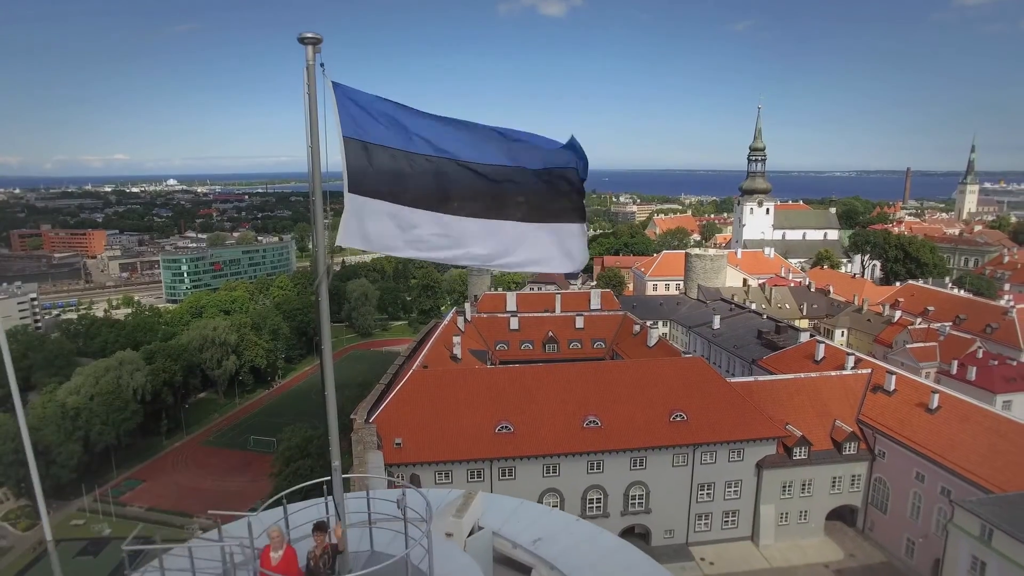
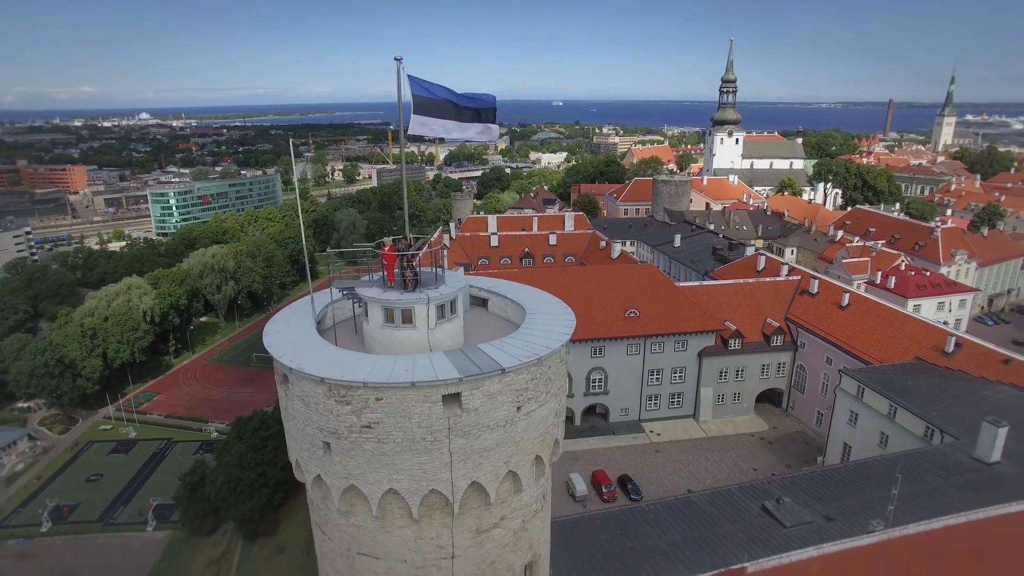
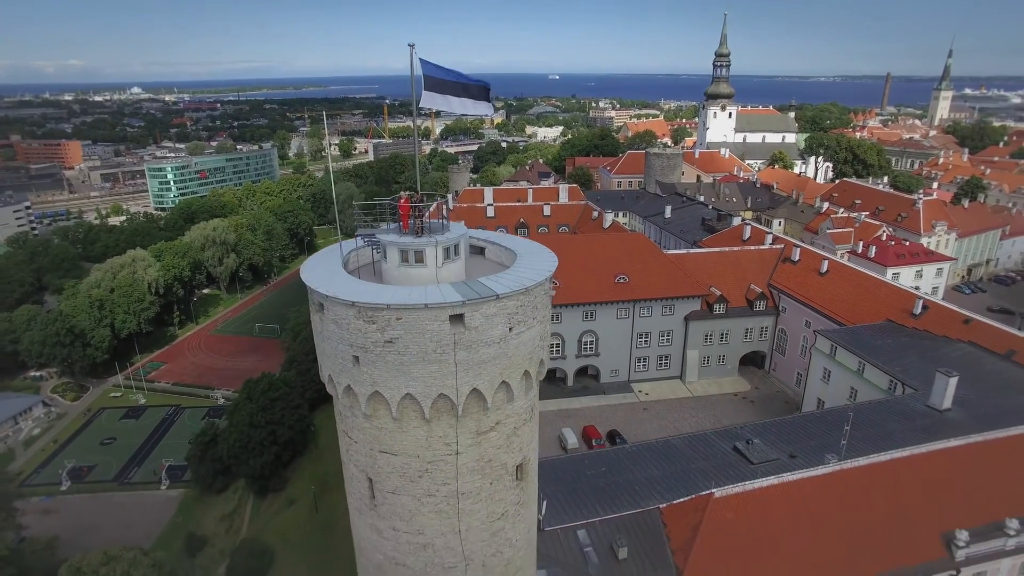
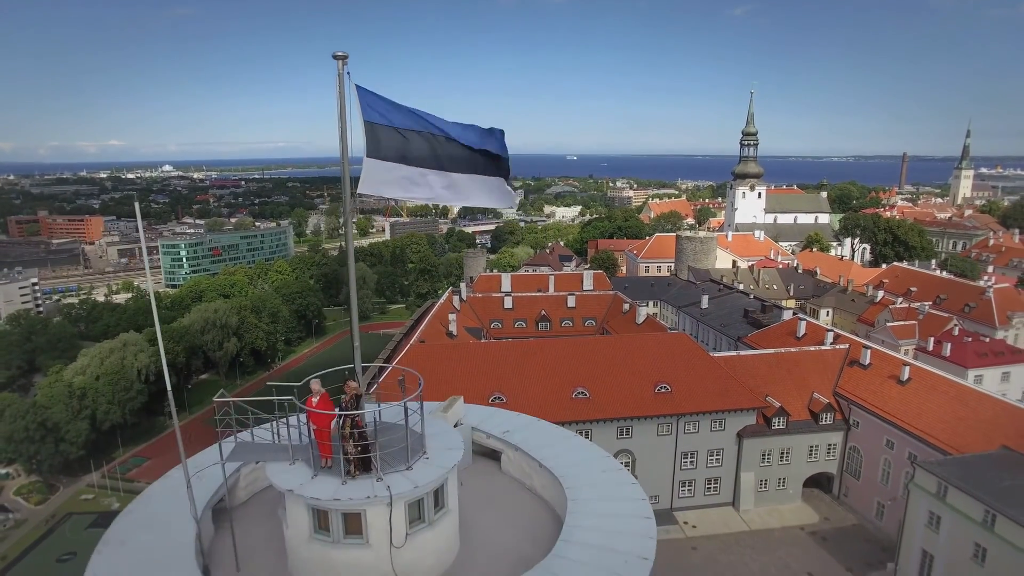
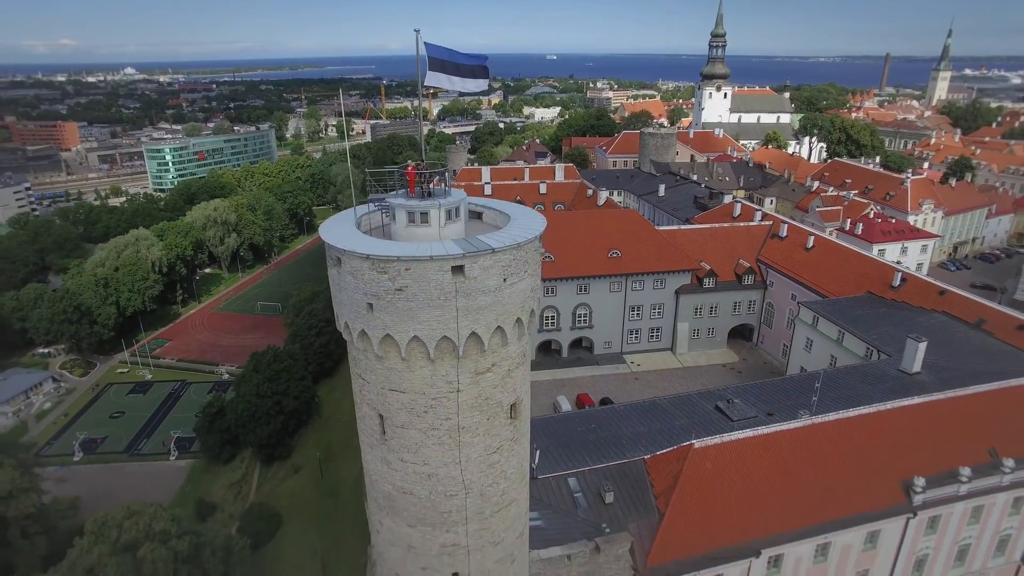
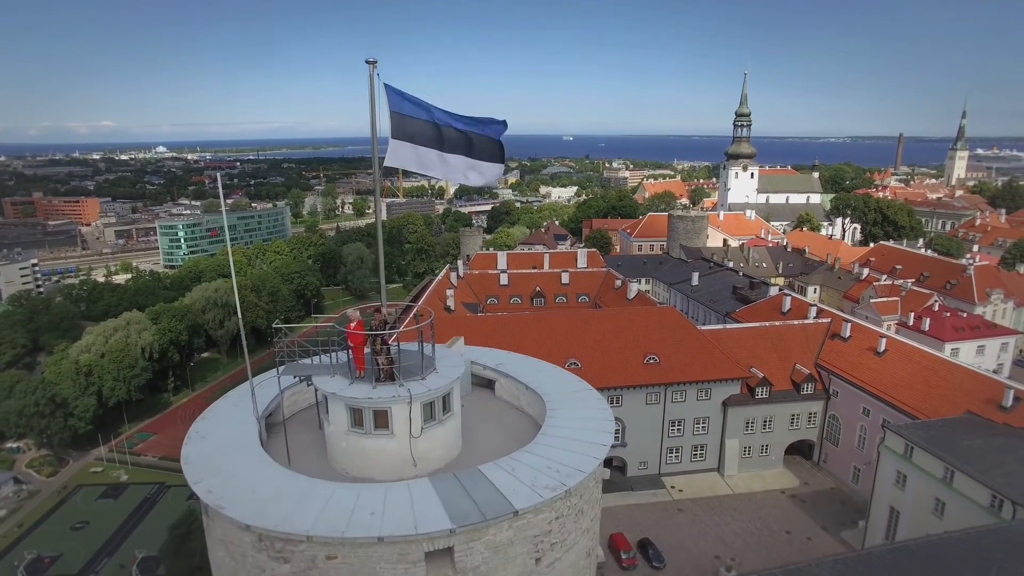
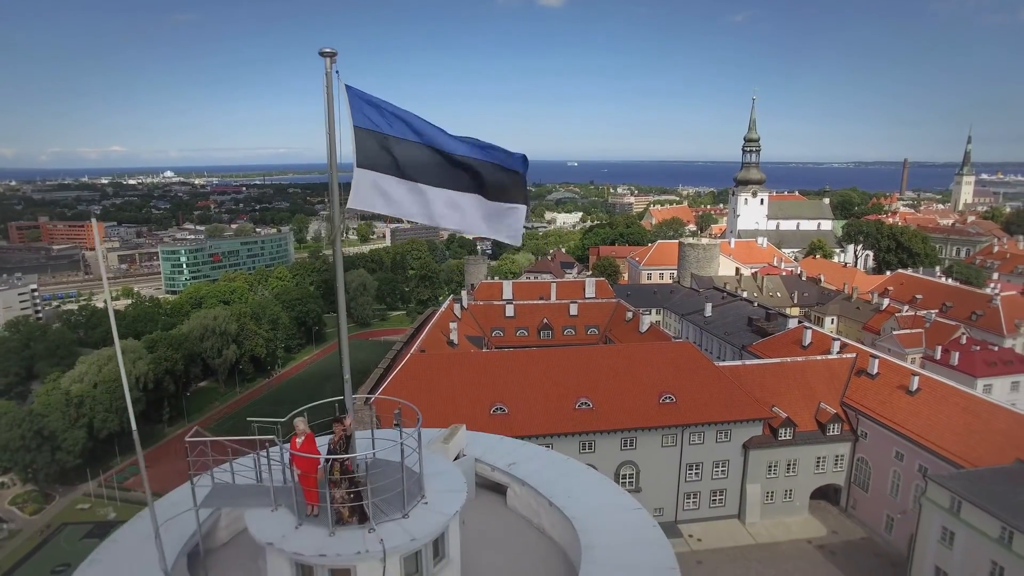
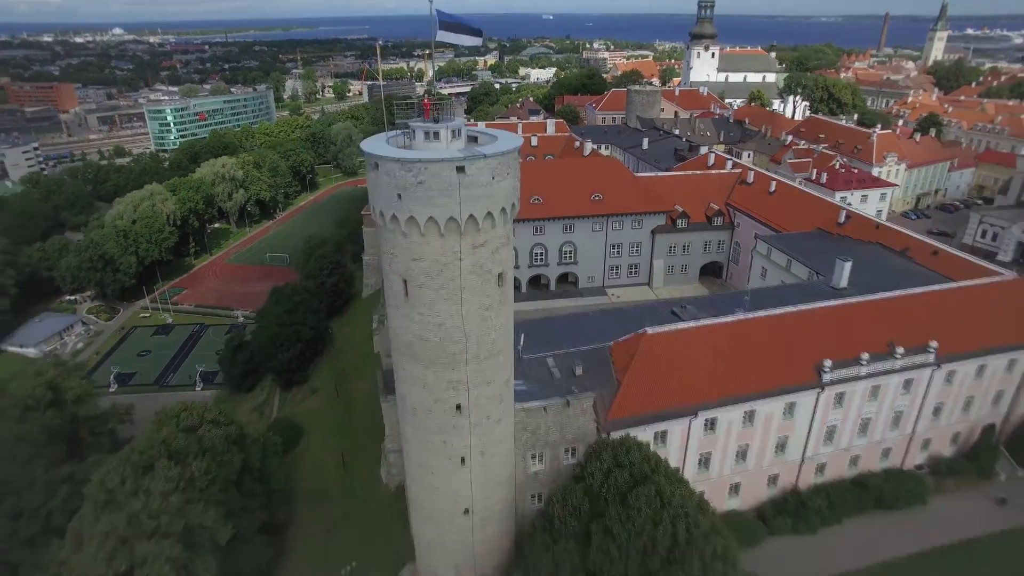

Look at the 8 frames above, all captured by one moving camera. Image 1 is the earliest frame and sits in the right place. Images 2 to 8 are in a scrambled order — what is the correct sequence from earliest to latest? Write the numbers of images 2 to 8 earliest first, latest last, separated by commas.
7, 4, 6, 2, 3, 5, 8
